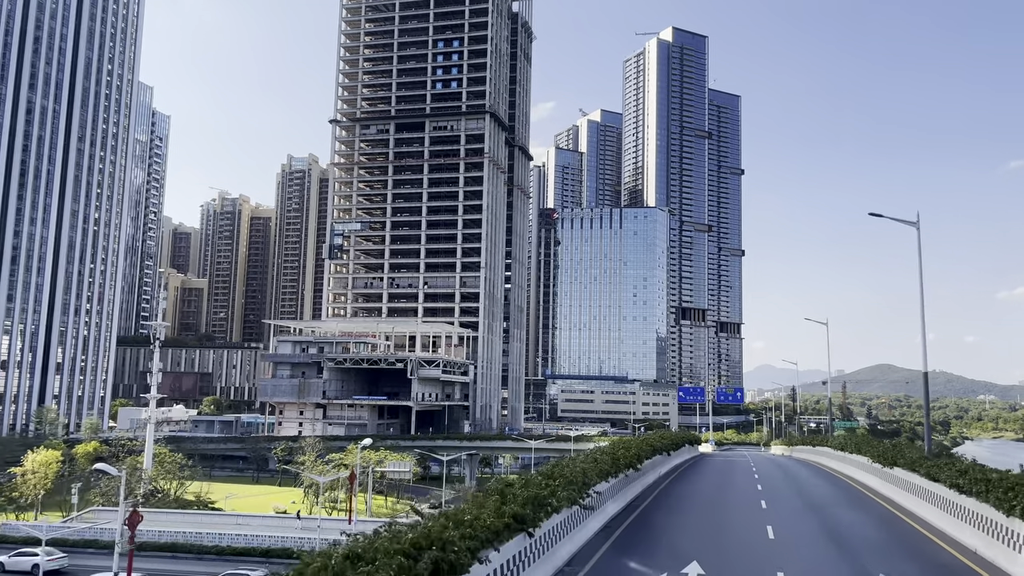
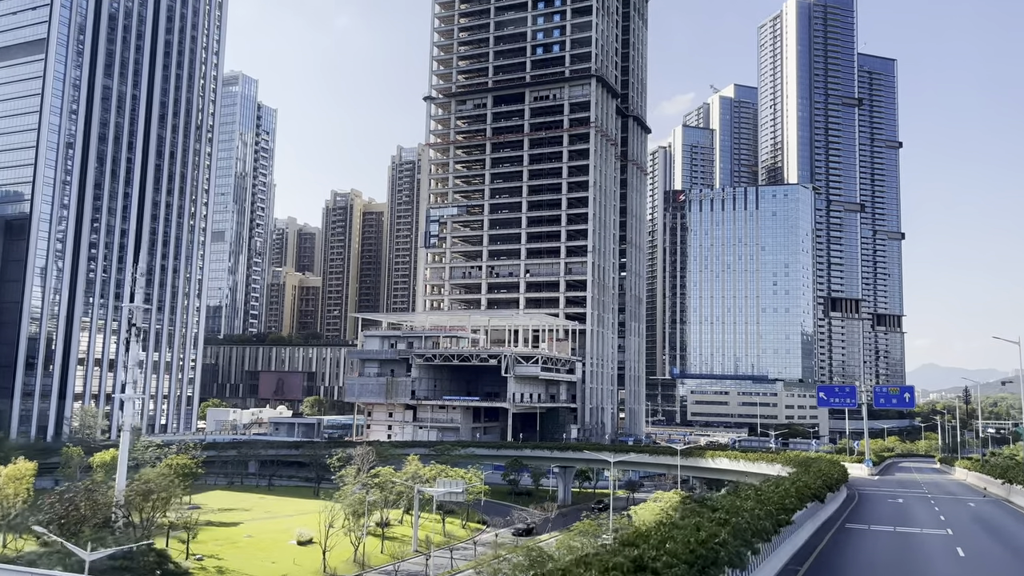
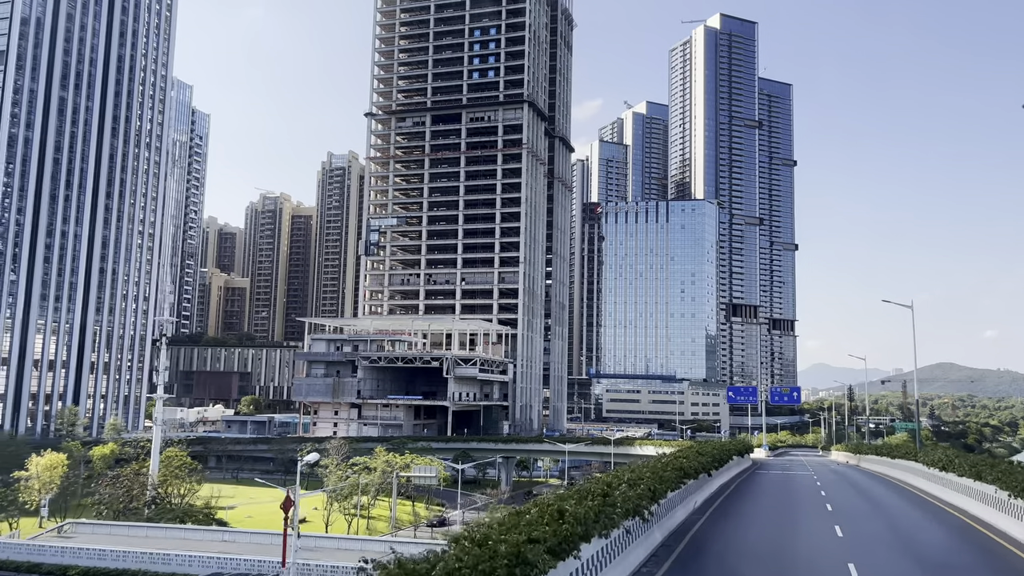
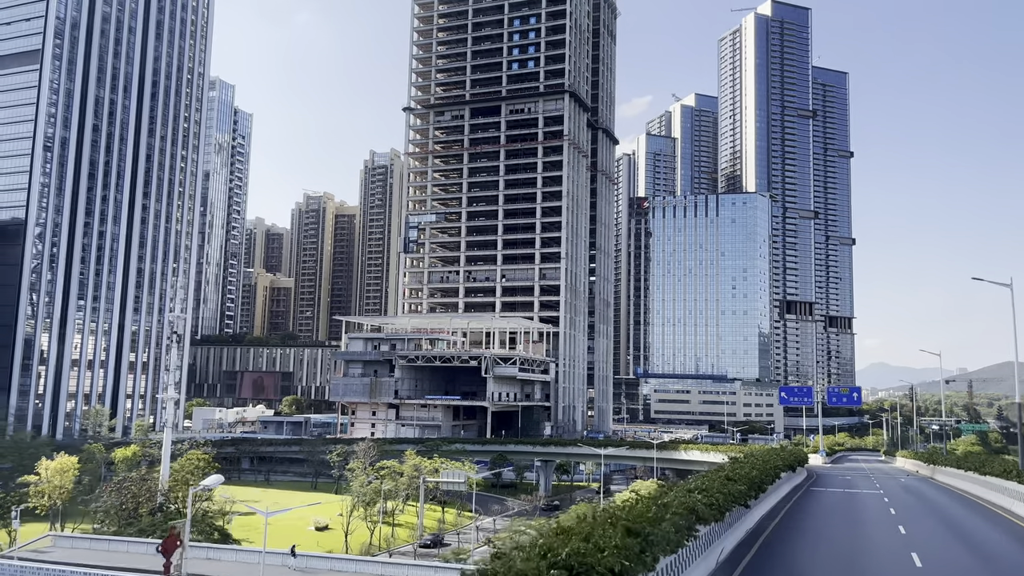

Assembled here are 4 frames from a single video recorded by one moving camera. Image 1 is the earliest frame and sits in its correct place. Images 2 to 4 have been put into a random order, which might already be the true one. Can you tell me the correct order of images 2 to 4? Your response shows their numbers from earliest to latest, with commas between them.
3, 4, 2
